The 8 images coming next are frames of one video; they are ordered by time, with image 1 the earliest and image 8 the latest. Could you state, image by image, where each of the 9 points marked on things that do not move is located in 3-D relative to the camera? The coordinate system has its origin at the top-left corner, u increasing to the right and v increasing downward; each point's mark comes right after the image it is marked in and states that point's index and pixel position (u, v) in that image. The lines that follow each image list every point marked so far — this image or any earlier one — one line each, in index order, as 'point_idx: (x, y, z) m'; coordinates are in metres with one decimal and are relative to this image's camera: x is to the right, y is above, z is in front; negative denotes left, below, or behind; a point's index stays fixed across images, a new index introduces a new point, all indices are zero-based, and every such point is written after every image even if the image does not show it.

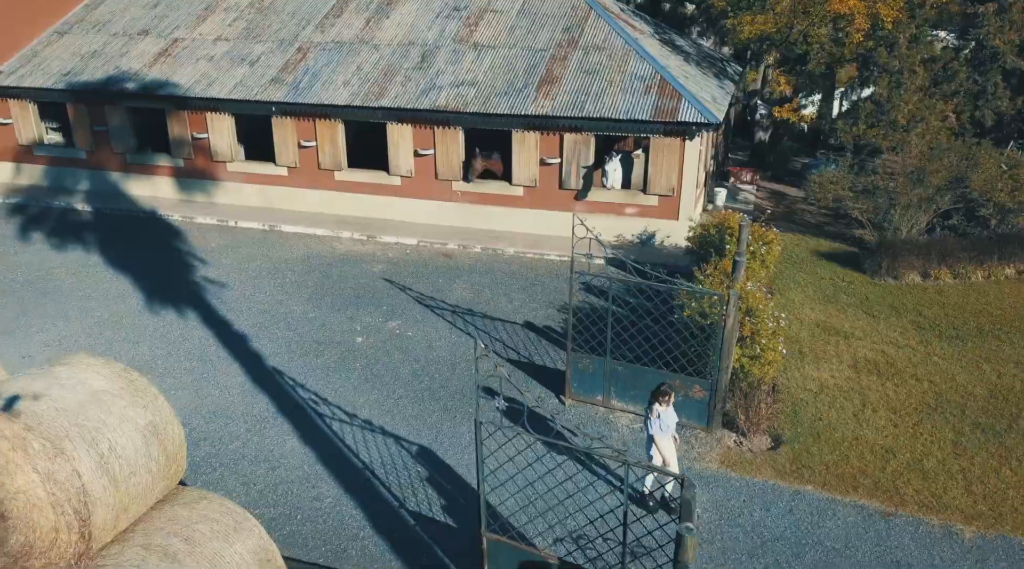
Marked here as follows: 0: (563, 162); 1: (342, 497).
0: (+1.0, +2.3, +16.5) m
1: (-1.7, -2.1, +8.7) m
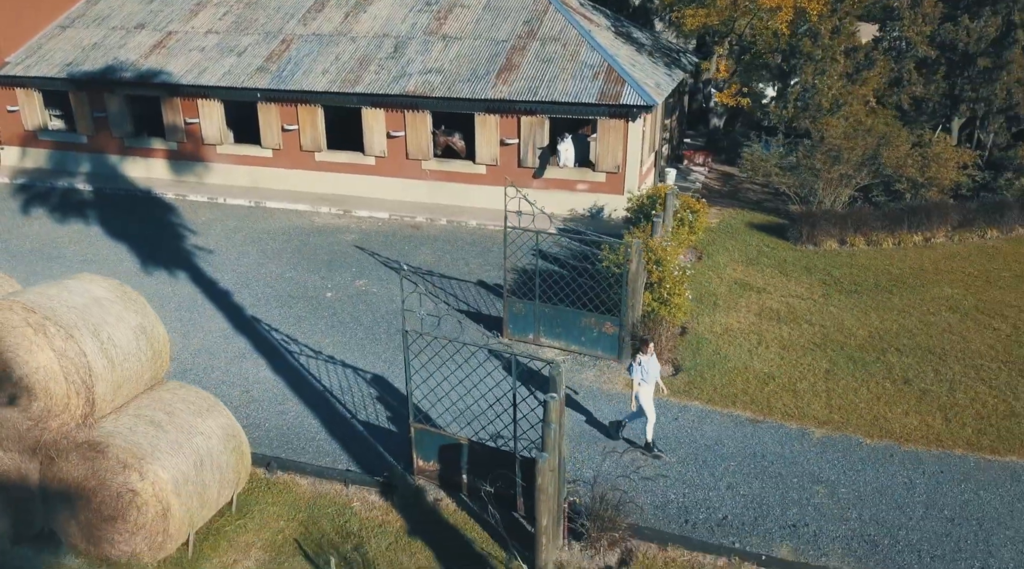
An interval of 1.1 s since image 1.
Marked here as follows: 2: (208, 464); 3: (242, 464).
0: (+0.2, +2.9, +18.2) m
1: (-2.4, -1.5, +10.4) m
2: (-2.6, -1.6, +7.6) m
3: (-2.5, -1.7, +8.1) m
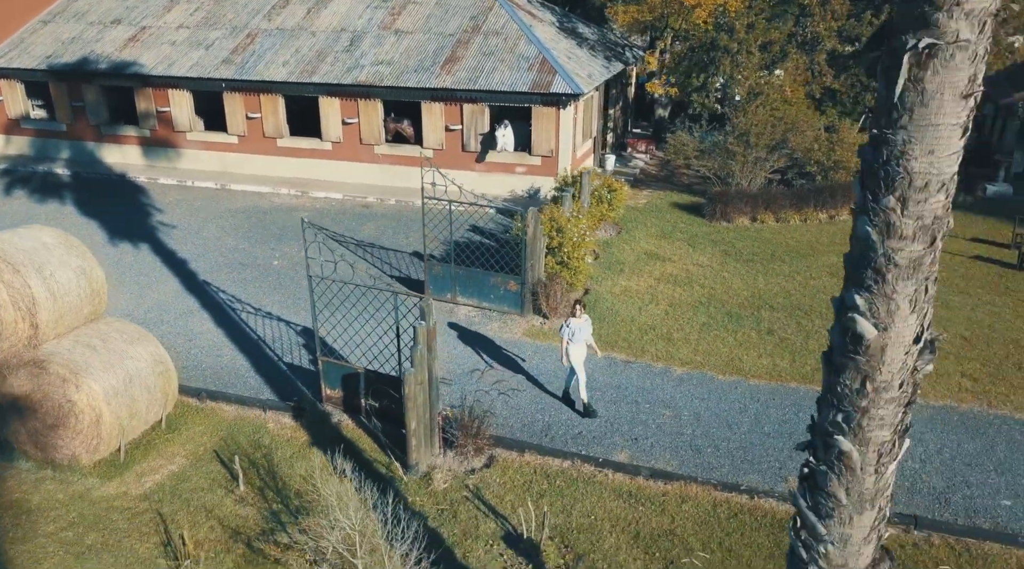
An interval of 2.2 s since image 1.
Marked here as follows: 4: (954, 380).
0: (-1.1, +3.5, +19.7) m
1: (-3.7, -0.9, +11.8) m
2: (-3.9, -1.0, +9.1) m
3: (-3.7, -1.1, +9.6) m
4: (+5.4, -1.2, +10.8) m
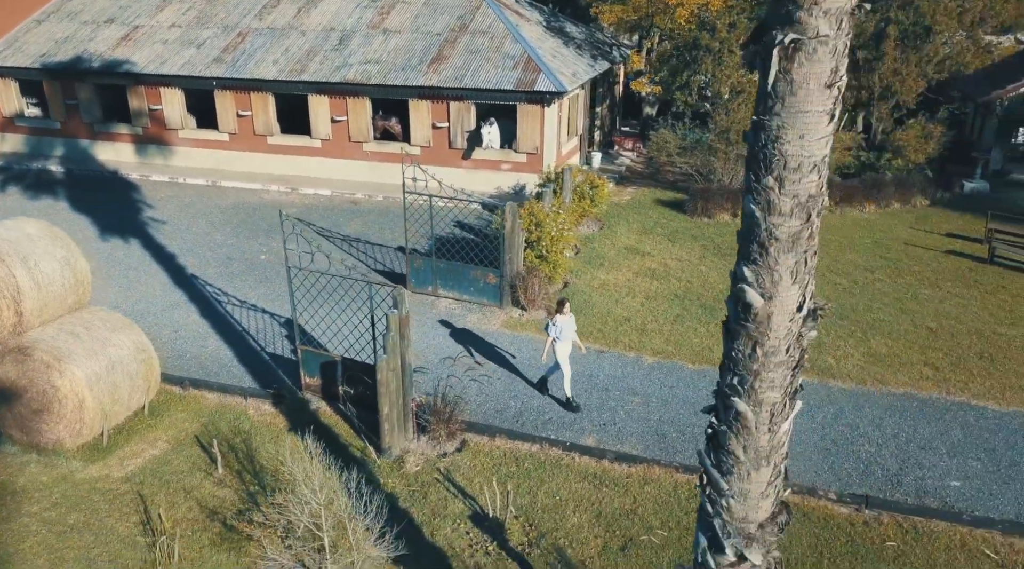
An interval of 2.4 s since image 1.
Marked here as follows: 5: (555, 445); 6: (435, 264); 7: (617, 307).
0: (-1.4, +3.6, +20.0) m
1: (-4.0, -0.8, +12.2) m
2: (-4.2, -0.9, +9.4) m
3: (-4.1, -1.0, +9.9) m
4: (+5.1, -1.1, +11.1) m
5: (+0.5, -1.7, +9.3) m
6: (-1.2, +0.3, +13.7) m
7: (+1.6, -0.3, +13.5) m
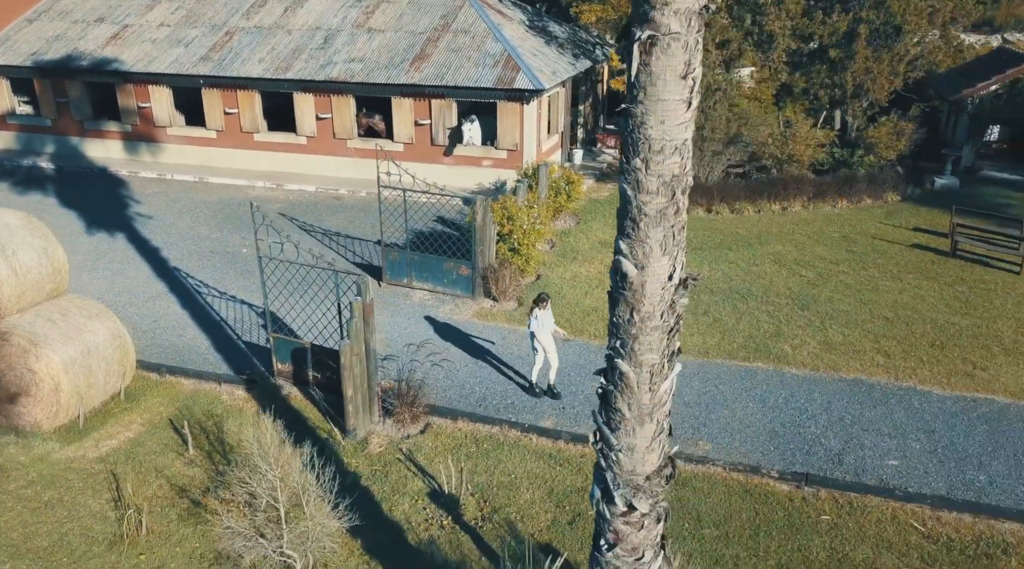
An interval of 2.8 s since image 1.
0: (-1.8, +3.7, +20.4) m
1: (-4.5, -0.7, +12.5) m
2: (-4.6, -0.8, +9.8) m
3: (-4.5, -0.9, +10.3) m
4: (+4.6, -0.9, +11.5) m
5: (0.0, -1.6, +9.7) m
6: (-1.6, +0.4, +14.1) m
7: (+1.2, -0.2, +13.9) m
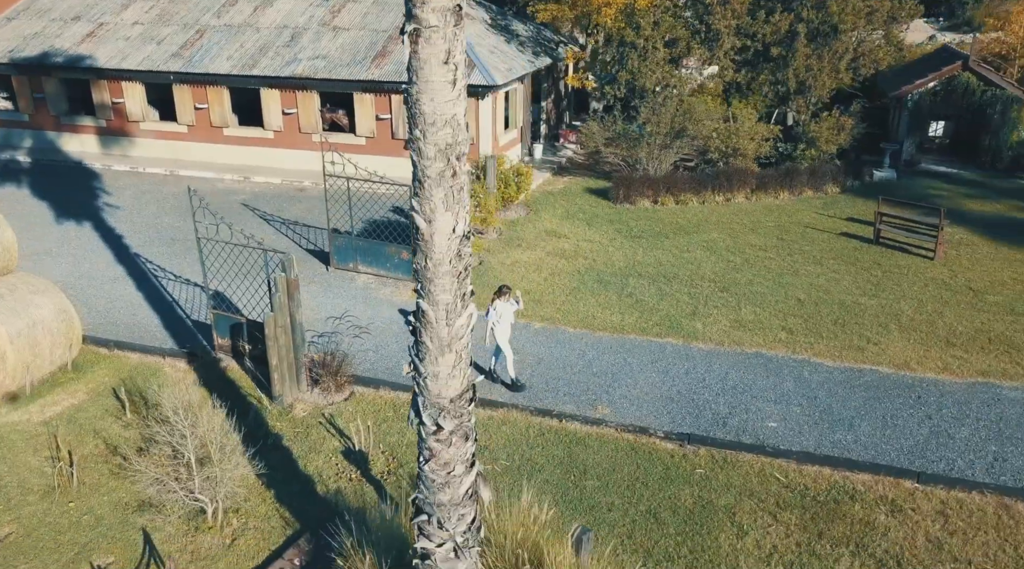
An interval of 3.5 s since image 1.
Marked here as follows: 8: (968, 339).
0: (-2.9, +4.0, +21.2) m
1: (-5.5, -0.4, +13.3) m
2: (-5.6, -0.5, +10.6) m
3: (-5.5, -0.6, +11.1) m
4: (+3.6, -0.7, +12.3) m
5: (-1.0, -1.3, +10.5) m
6: (-2.6, +0.7, +14.8) m
7: (+0.2, 0.0, +14.7) m
8: (+6.2, -0.7, +11.9) m
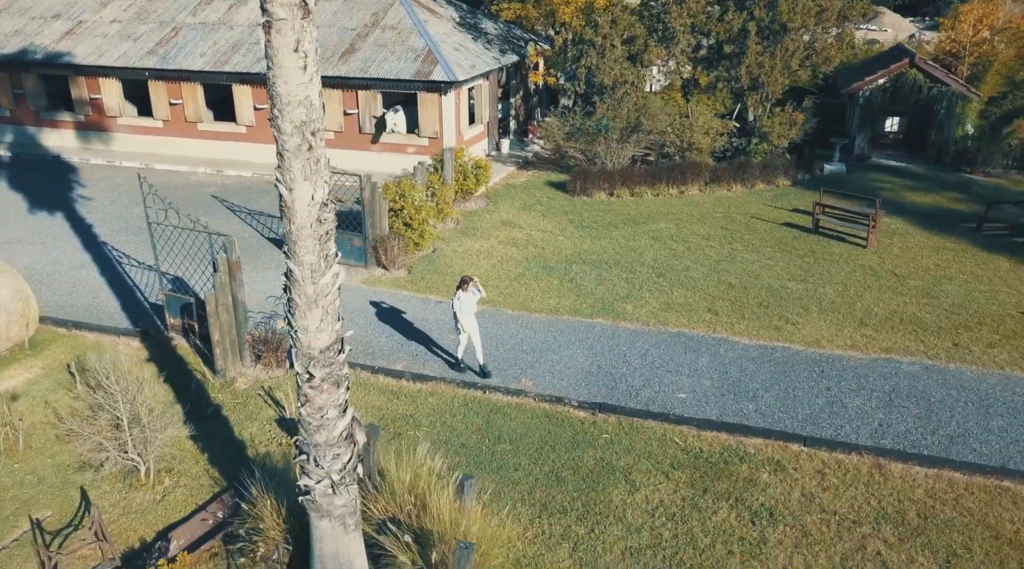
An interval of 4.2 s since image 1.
0: (-3.8, +4.2, +21.9) m
1: (-6.4, -0.2, +14.0) m
2: (-6.5, -0.3, +11.3) m
3: (-6.4, -0.4, +11.7) m
4: (+2.7, -0.4, +13.0) m
5: (-1.9, -1.1, +11.2) m
6: (-3.5, +0.9, +15.5) m
7: (-0.7, +0.3, +15.3) m
8: (+5.3, -0.5, +12.6) m
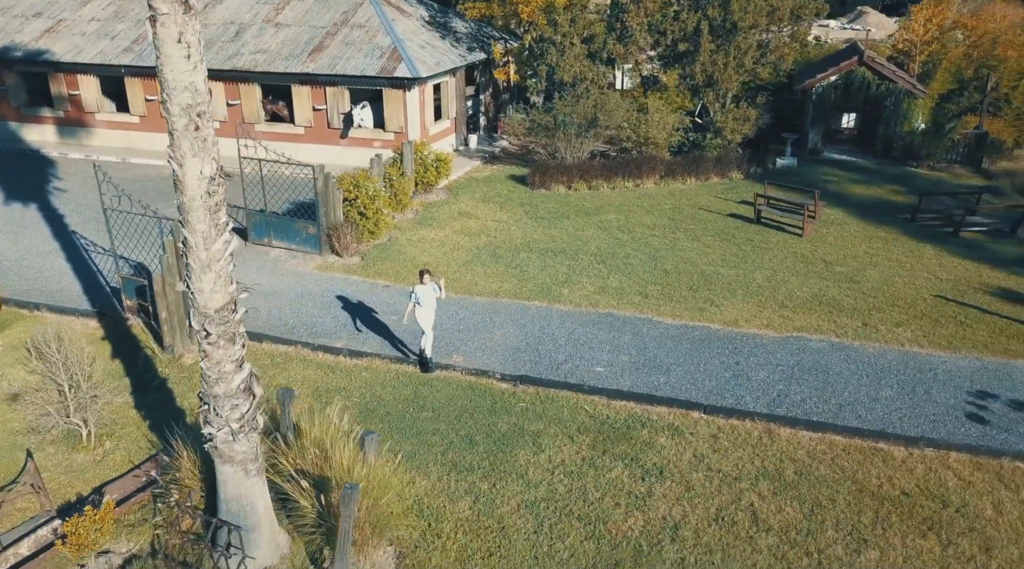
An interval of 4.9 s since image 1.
0: (-4.7, +4.5, +22.5) m
1: (-7.3, +0.1, +14.7) m
2: (-7.4, 0.0, +11.9) m
3: (-7.3, -0.1, +12.4) m
4: (+1.8, -0.2, +13.7) m
5: (-2.8, -0.8, +11.9) m
6: (-4.5, +1.2, +16.2) m
7: (-1.7, +0.5, +16.0) m
8: (+4.3, -0.3, +13.3) m
